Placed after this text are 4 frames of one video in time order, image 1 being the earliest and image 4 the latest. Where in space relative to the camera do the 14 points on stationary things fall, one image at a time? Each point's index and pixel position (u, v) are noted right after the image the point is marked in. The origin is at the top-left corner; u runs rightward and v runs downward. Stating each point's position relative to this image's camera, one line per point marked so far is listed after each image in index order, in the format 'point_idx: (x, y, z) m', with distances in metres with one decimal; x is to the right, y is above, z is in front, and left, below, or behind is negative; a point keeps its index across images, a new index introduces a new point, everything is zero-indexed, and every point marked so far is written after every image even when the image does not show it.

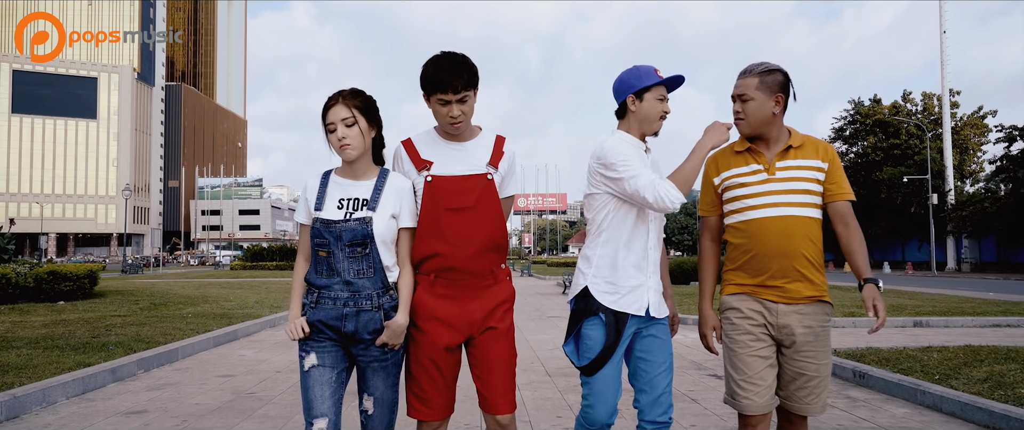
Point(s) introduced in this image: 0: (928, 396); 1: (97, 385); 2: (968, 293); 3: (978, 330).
0: (+3.2, -1.4, +5.2) m
1: (-3.8, -1.5, +6.3) m
2: (+12.4, -2.1, +18.9) m
3: (+7.1, -1.8, +10.5) m
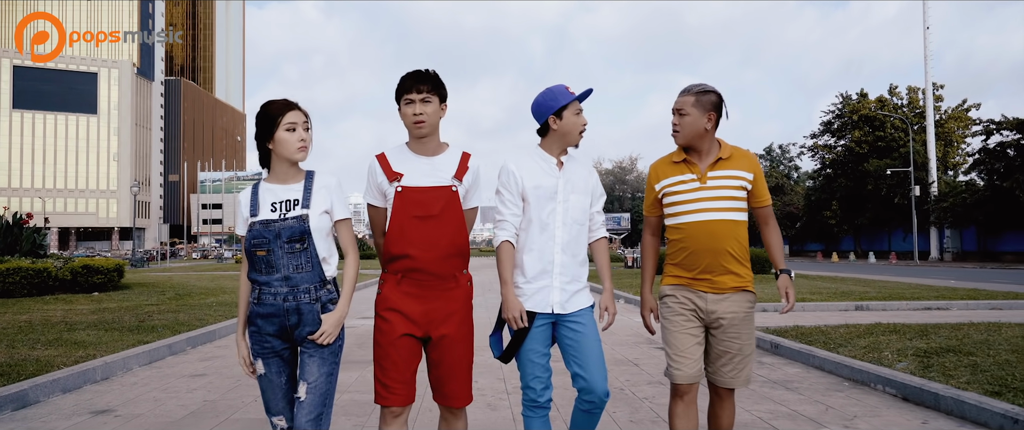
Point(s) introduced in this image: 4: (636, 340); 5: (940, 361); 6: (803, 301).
0: (+3.0, -1.4, +6.7) m
1: (-4.0, -1.6, +7.8) m
2: (+12.2, -1.9, +20.4) m
3: (+6.9, -1.7, +12.0) m
4: (+1.6, -1.6, +8.7) m
5: (+3.6, -1.2, +5.9) m
6: (+5.6, -1.6, +13.3) m
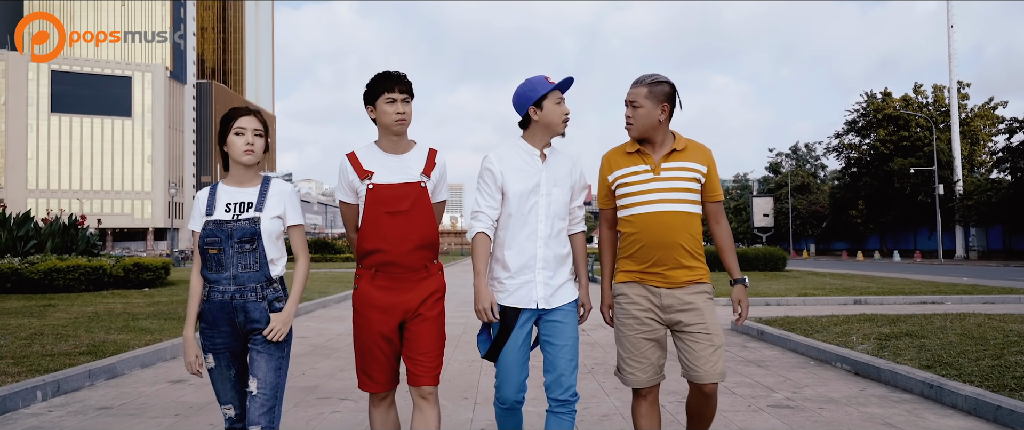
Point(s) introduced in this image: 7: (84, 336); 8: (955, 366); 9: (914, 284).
0: (+3.1, -1.4, +7.5) m
1: (-3.8, -1.6, +8.9) m
2: (+12.8, -1.9, +20.9) m
3: (+7.2, -1.7, +12.7) m
4: (+1.7, -1.6, +9.6) m
5: (+3.7, -1.2, +6.7) m
6: (+5.9, -1.6, +14.0) m
7: (-5.5, -1.6, +8.9) m
8: (+3.5, -1.2, +5.5) m
9: (+8.7, -1.5, +15.0) m
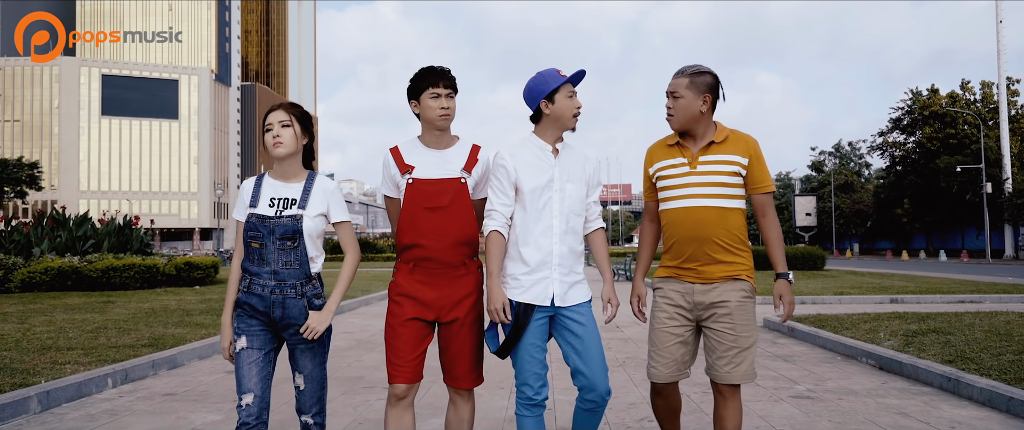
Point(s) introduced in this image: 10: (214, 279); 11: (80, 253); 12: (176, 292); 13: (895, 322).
0: (+3.5, -1.4, +7.7) m
1: (-3.3, -1.6, +9.4) m
2: (+13.9, -1.8, +20.5) m
3: (+7.8, -1.7, +12.7) m
4: (+2.2, -1.6, +9.9) m
5: (+4.1, -1.2, +6.9) m
6: (+6.6, -1.6, +14.0) m
7: (-5.1, -1.6, +9.6) m
8: (+3.8, -1.2, +5.6) m
9: (+9.5, -1.5, +14.9) m
10: (-8.4, -1.8, +19.5) m
11: (-10.8, -1.0, +17.4) m
12: (-7.5, -1.7, +15.4) m
13: (+4.5, -1.3, +8.2) m
